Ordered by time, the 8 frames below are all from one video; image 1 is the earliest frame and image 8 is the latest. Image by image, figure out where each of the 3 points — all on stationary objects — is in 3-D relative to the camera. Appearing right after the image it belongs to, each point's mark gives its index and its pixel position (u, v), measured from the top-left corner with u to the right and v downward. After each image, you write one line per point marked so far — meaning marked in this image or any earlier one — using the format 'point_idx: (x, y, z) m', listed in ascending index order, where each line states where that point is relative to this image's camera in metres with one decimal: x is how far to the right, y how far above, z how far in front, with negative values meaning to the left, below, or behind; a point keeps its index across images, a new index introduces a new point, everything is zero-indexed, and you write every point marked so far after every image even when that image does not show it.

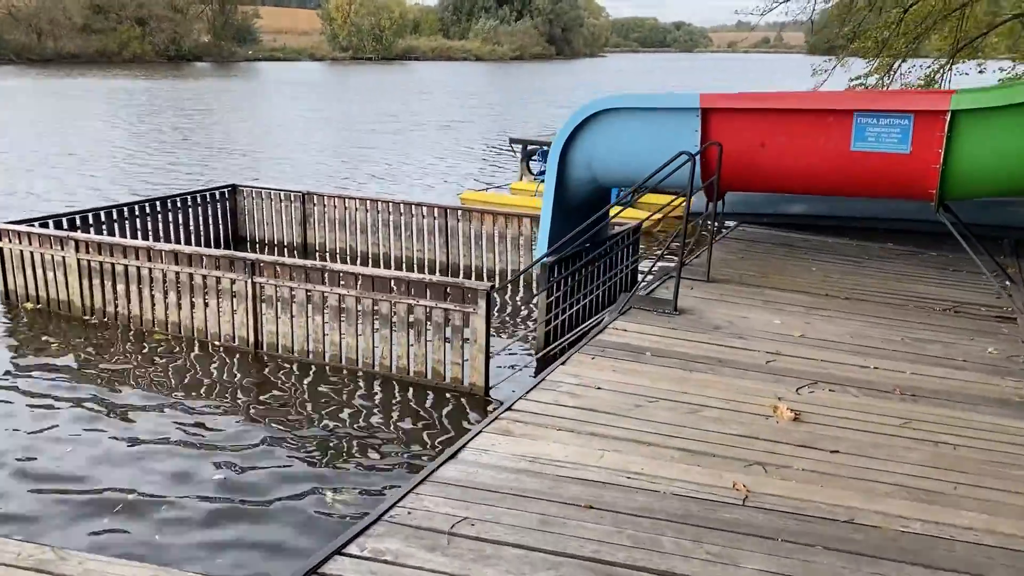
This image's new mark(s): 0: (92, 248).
0: (-5.4, +0.5, +11.2) m
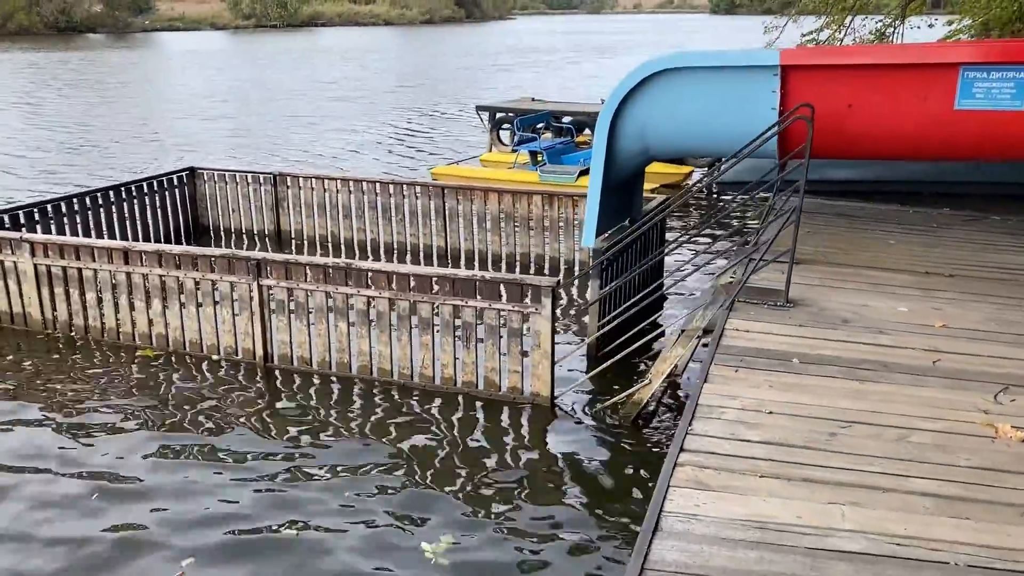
0: (-5.0, +0.4, +9.4) m
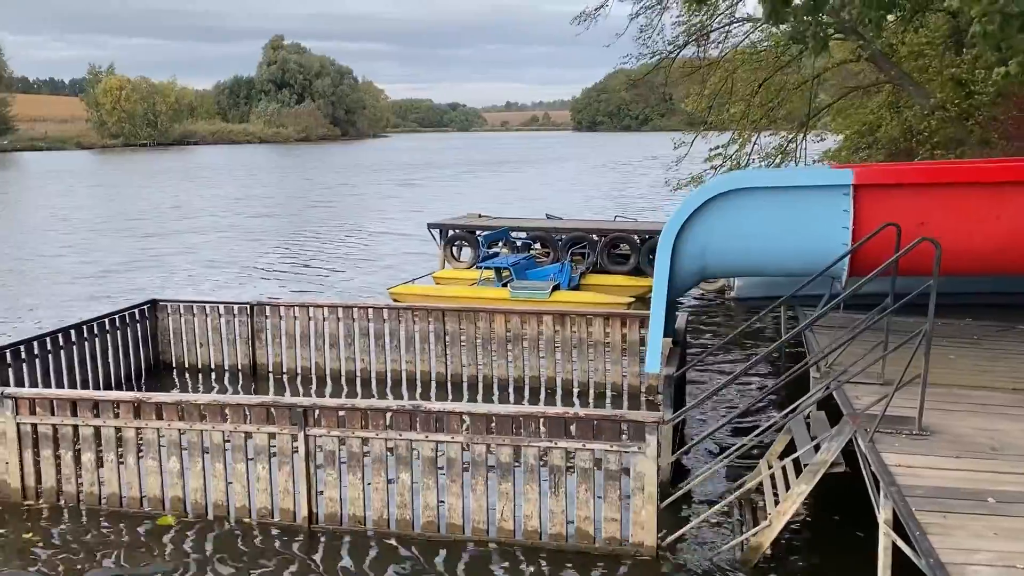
0: (-4.4, -1.1, +8.1) m
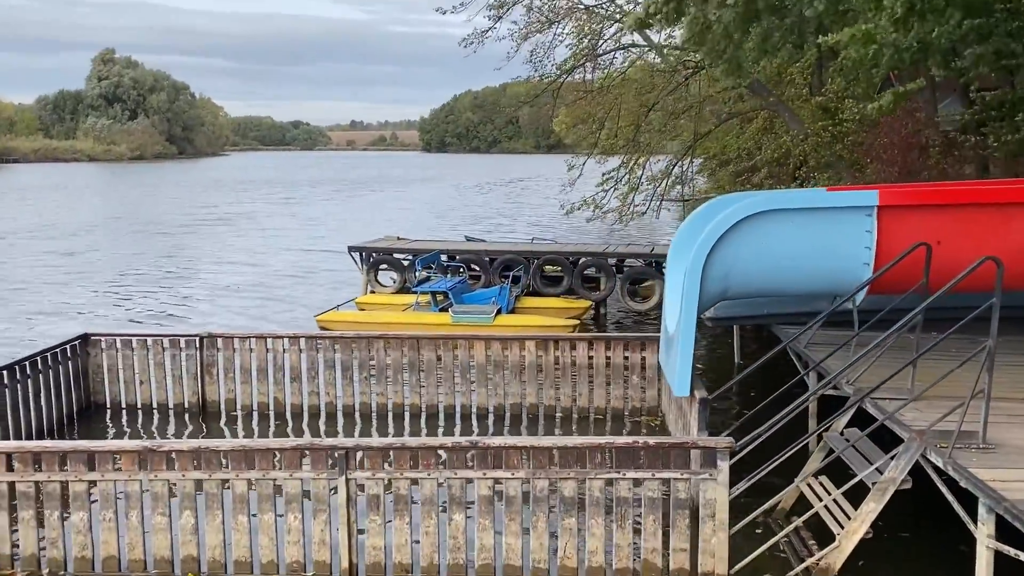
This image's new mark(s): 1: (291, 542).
0: (-4.0, -1.4, +7.0) m
1: (-1.8, -2.1, +7.1) m
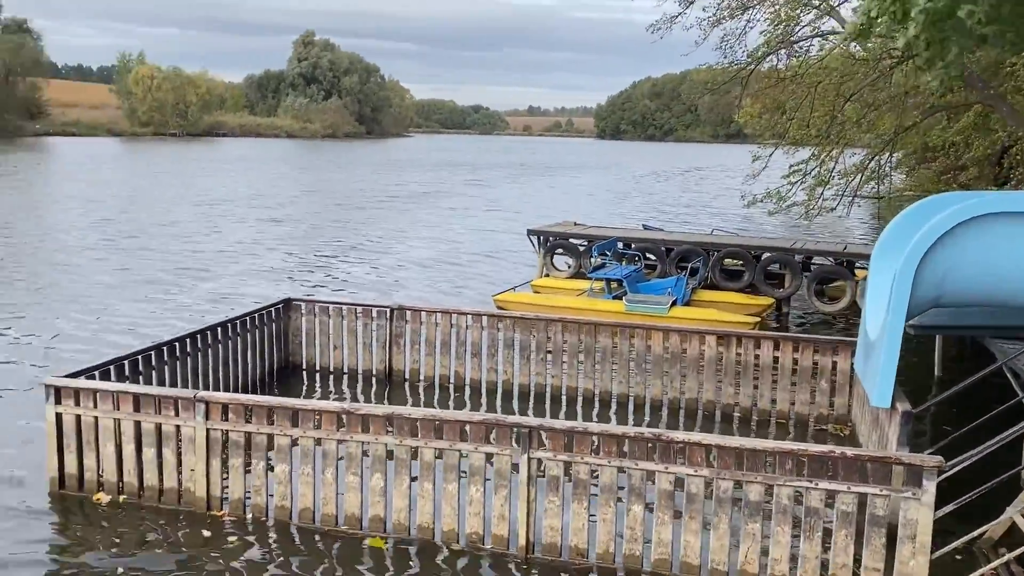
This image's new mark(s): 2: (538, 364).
0: (-2.4, -1.1, +7.6) m
1: (-0.3, -1.9, +7.3) m
2: (+0.4, -1.1, +12.0) m
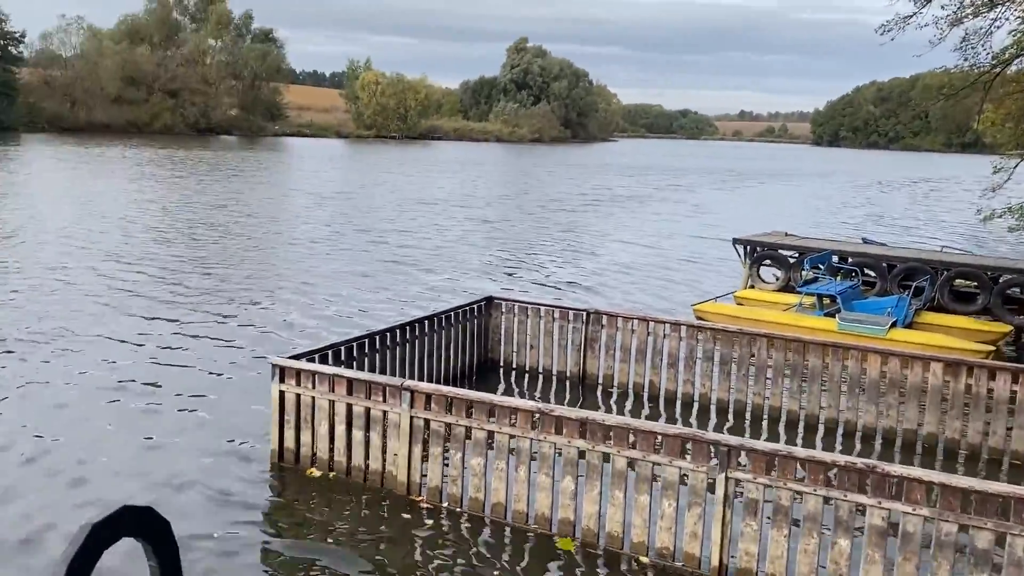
0: (-0.7, -1.1, +7.9) m
1: (+1.2, -2.0, +7.1) m
2: (+3.0, -1.2, +11.5) m
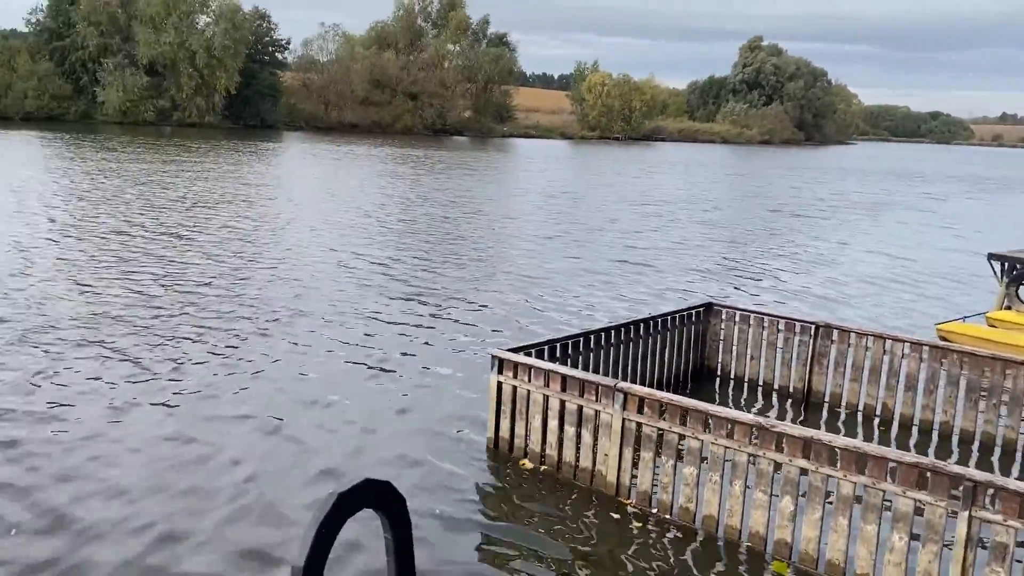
0: (+1.3, -1.1, +7.8) m
1: (+2.9, -2.1, +6.6) m
2: (+5.7, -1.5, +10.4) m
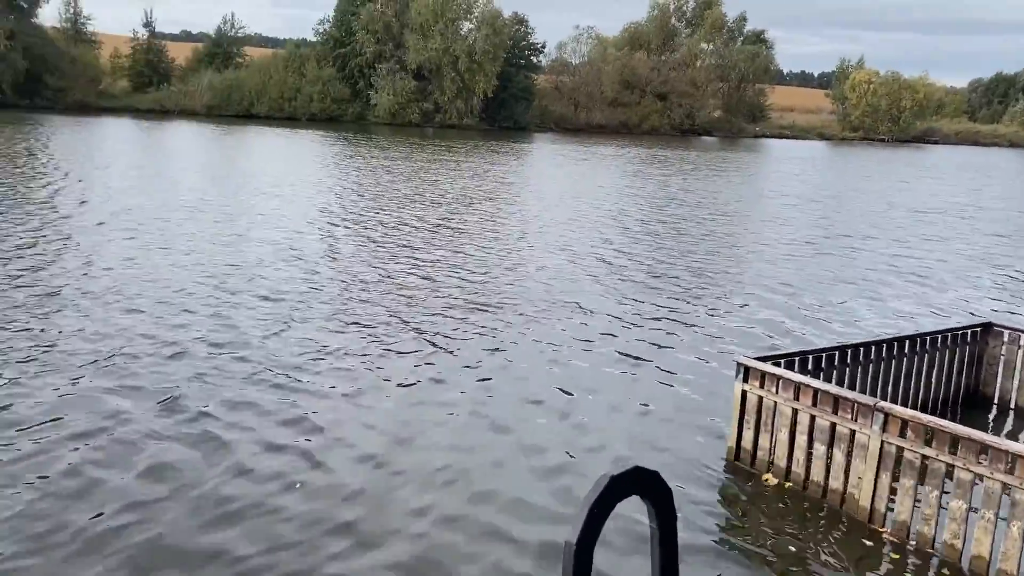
0: (+3.4, -1.2, +7.2) m
1: (+4.6, -2.3, +5.6) m
2: (+8.3, -1.8, +8.4) m
